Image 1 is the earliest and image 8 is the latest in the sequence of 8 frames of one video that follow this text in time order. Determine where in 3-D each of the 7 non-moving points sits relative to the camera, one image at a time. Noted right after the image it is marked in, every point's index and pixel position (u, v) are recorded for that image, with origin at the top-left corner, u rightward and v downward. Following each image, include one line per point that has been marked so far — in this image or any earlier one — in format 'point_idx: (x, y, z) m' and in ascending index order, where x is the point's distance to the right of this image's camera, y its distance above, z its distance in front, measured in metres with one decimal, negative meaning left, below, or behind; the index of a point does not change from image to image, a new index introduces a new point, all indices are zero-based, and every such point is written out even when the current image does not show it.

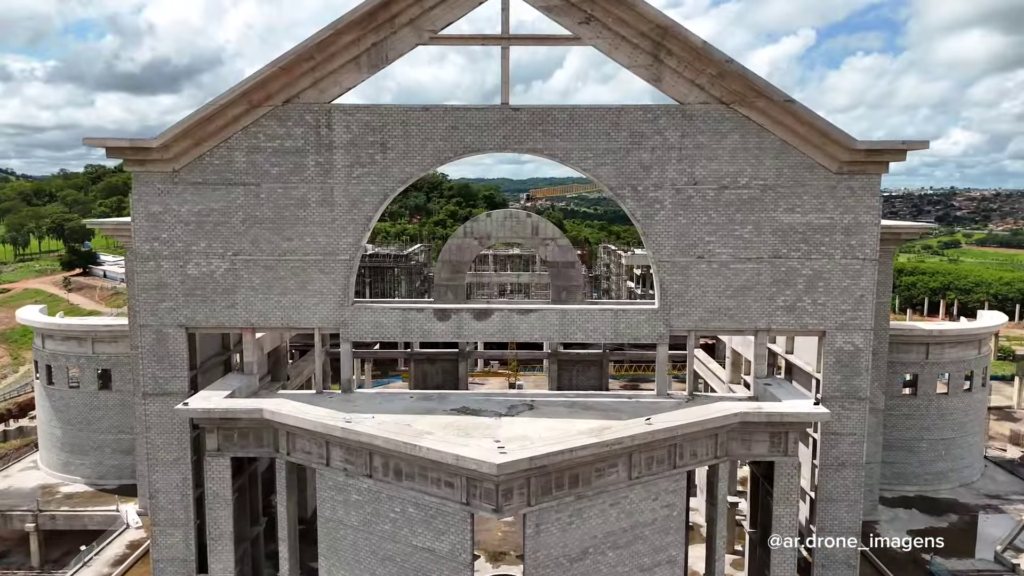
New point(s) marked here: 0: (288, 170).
0: (-3.5, +1.8, +16.9) m
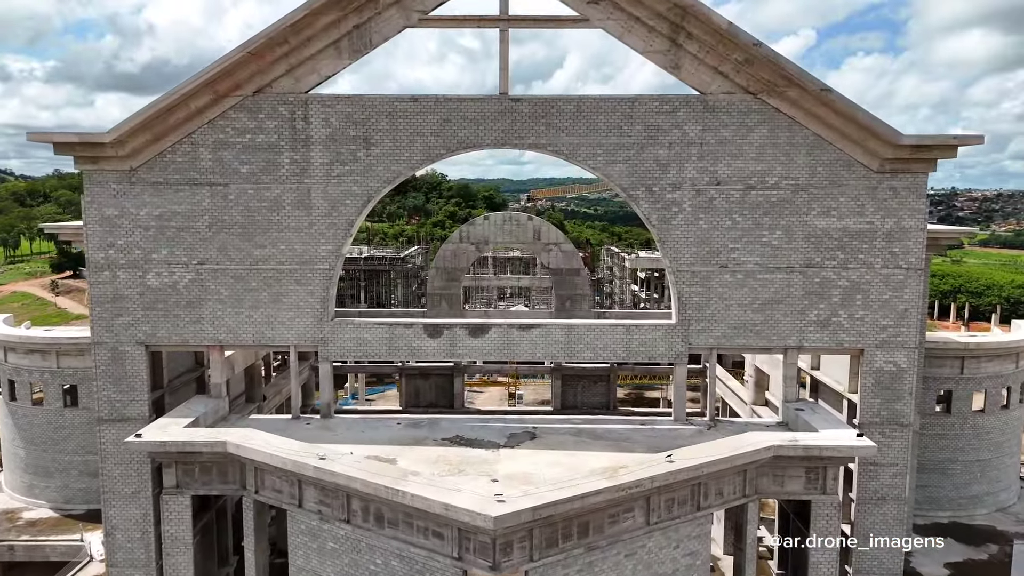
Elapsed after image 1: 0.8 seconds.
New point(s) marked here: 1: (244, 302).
0: (-3.5, +1.6, +15.0) m
1: (-3.7, -0.2, +15.3) m
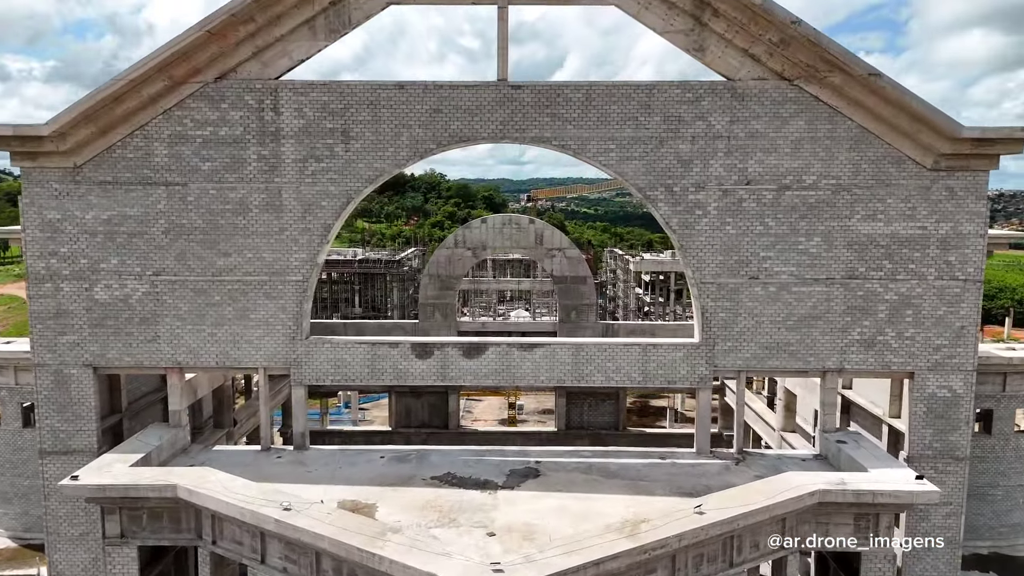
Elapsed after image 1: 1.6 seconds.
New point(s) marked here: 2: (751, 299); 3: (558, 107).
0: (-3.5, +1.5, +13.1) m
1: (-3.7, -0.4, +13.4) m
2: (+2.9, -0.1, +13.2) m
3: (+0.5, +2.2, +13.0) m
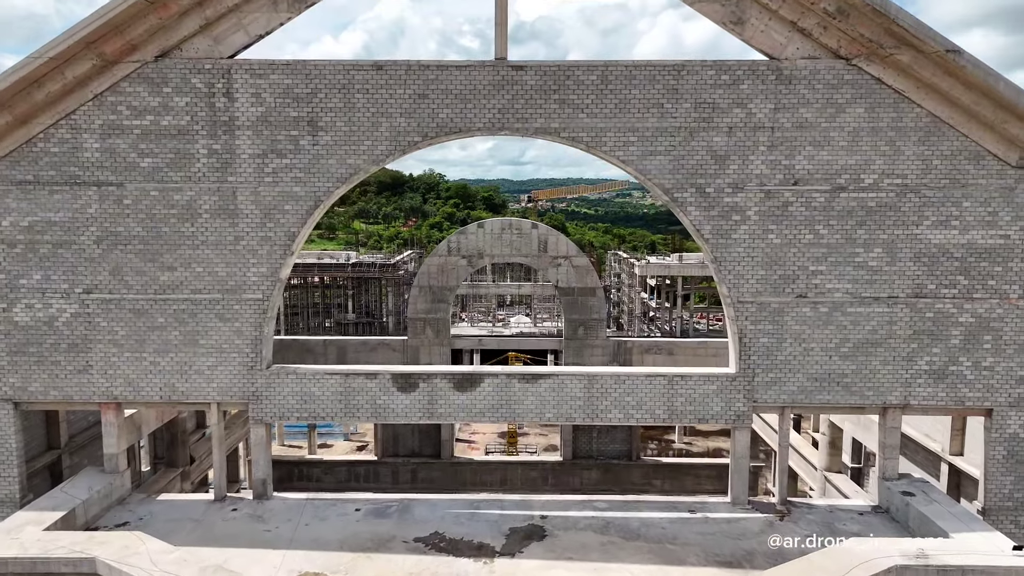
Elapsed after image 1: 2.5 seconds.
0: (-3.5, +1.3, +10.9) m
1: (-3.7, -0.6, +11.2) m
2: (+2.9, -0.3, +11.1) m
3: (+0.5, +1.9, +10.8) m
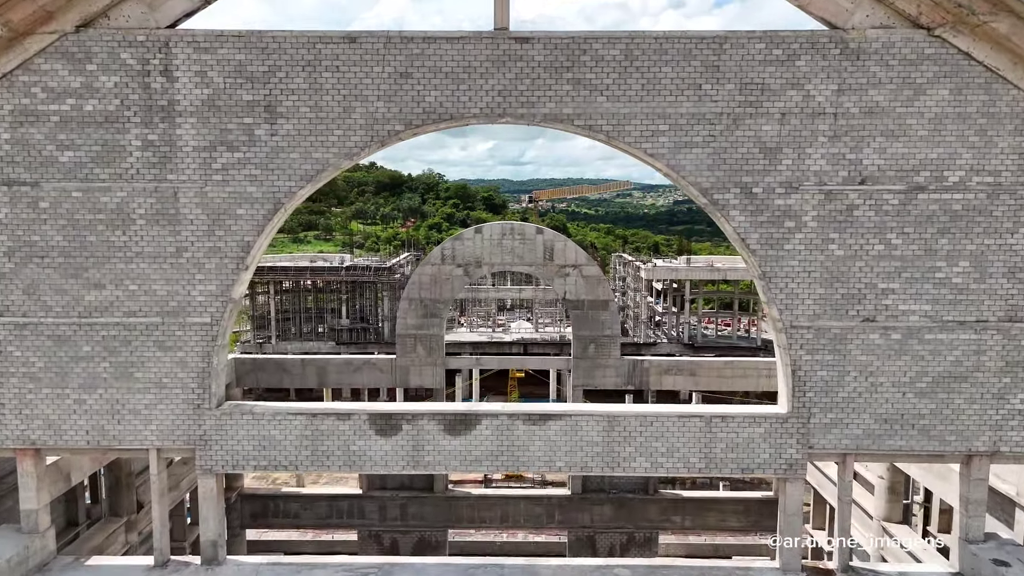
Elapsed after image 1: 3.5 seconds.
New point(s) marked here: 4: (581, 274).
0: (-3.4, +1.1, +8.9) m
1: (-3.7, -0.8, +9.2) m
2: (+2.9, -0.5, +9.1) m
3: (+0.6, +1.8, +8.8) m
4: (+1.0, +0.2, +16.2) m
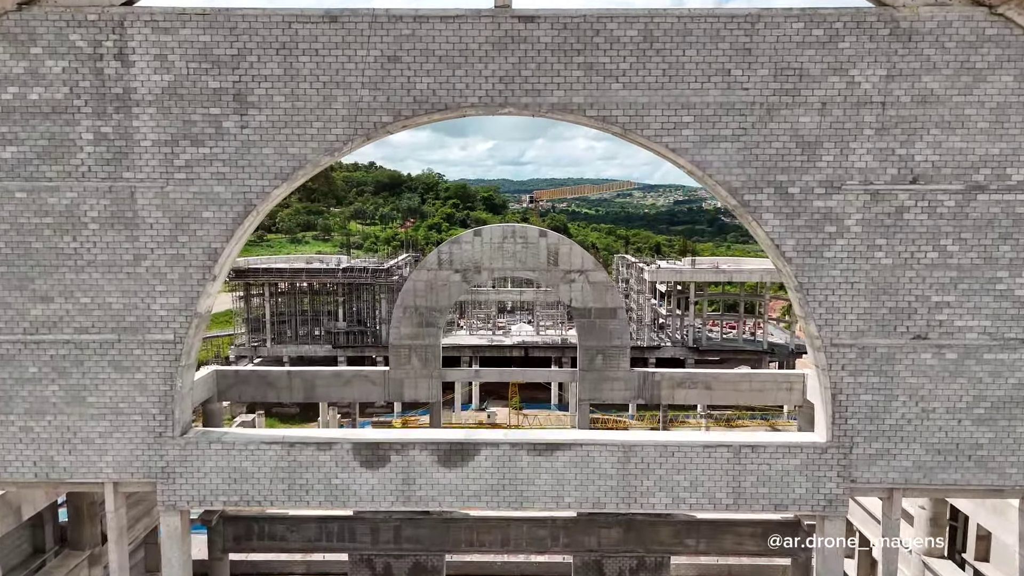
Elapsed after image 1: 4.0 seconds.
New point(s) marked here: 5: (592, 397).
0: (-3.4, +1.0, +7.9) m
1: (-3.7, -0.9, +8.2) m
2: (+2.9, -0.6, +8.0) m
3: (+0.6, +1.7, +7.7) m
4: (+1.0, +0.1, +15.1) m
5: (+1.1, -1.5, +15.1) m
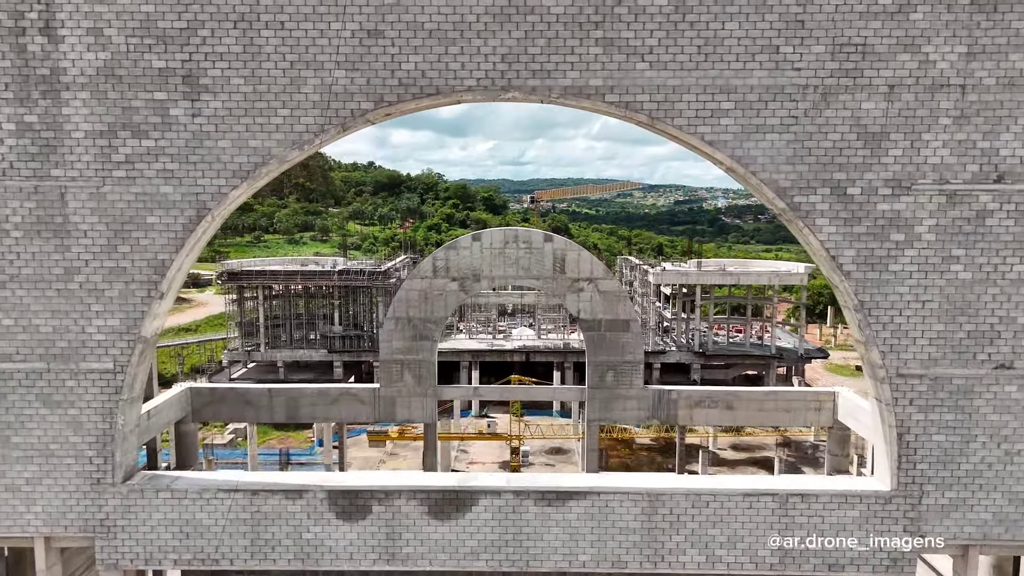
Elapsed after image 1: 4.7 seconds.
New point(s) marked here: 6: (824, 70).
0: (-3.4, +0.9, +6.6) m
1: (-3.7, -1.0, +6.9) m
2: (+3.0, -0.7, +6.7) m
3: (+0.6, +1.6, +6.4) m
4: (+1.1, 0.0, +13.8) m
5: (+1.1, -1.6, +13.8) m
6: (+1.8, +1.3, +6.4) m
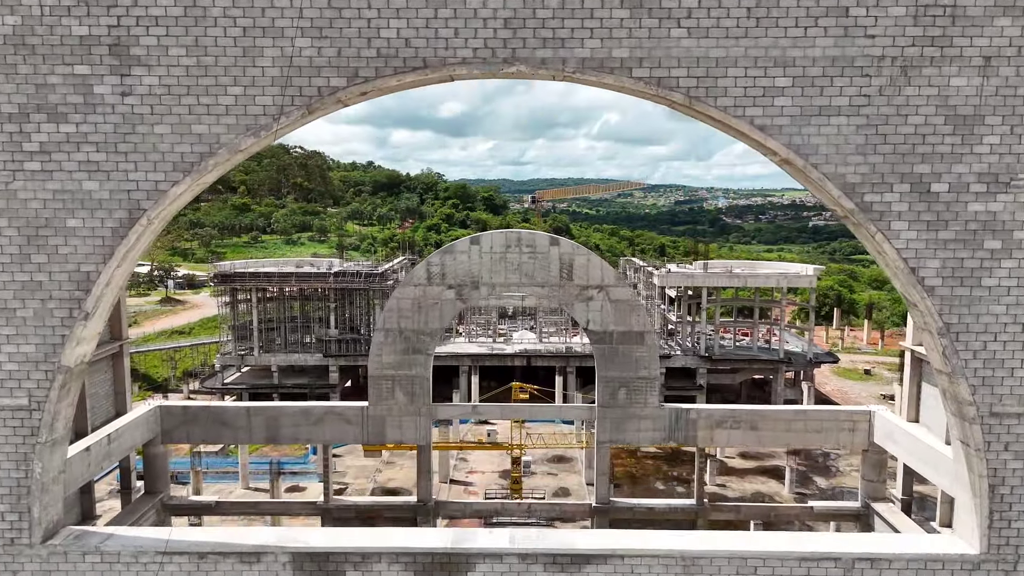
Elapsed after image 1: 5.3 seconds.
0: (-3.4, +0.8, +5.3) m
1: (-3.6, -1.1, +5.6) m
2: (+3.0, -0.8, +5.5) m
3: (+0.6, +1.5, +5.2) m
4: (+1.1, -0.1, +12.6) m
5: (+1.2, -1.7, +12.5) m
6: (+1.9, +1.2, +5.2) m
